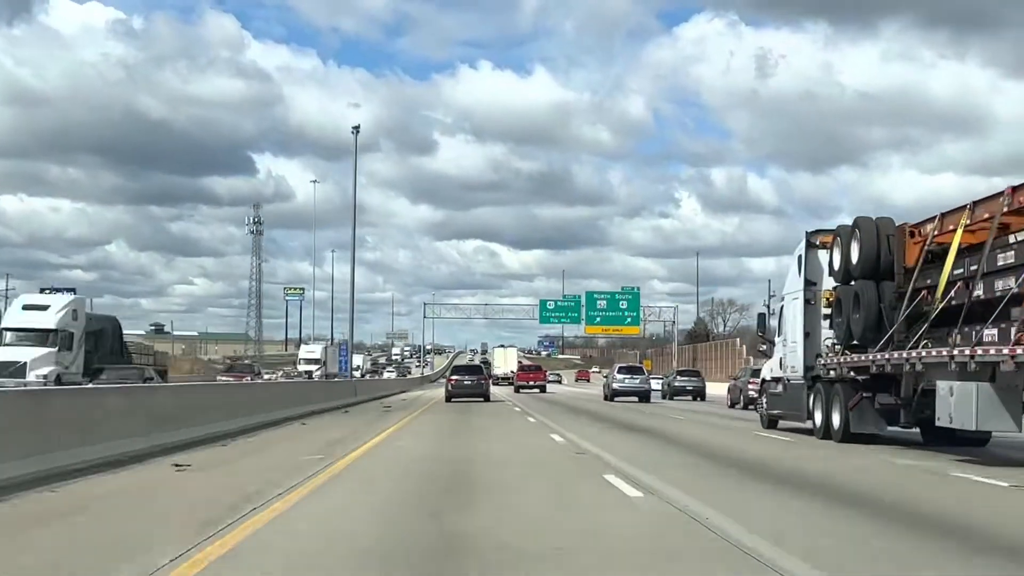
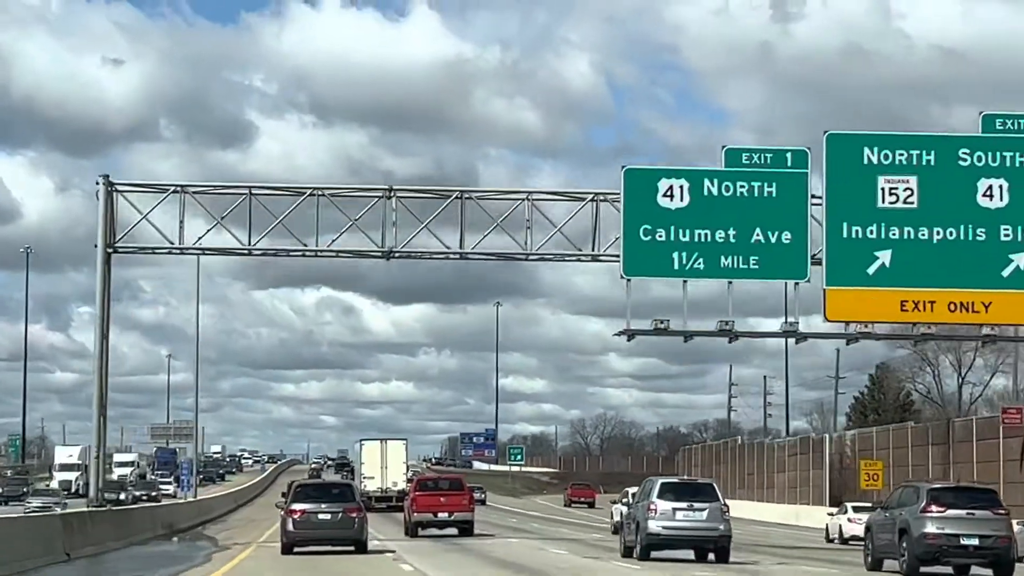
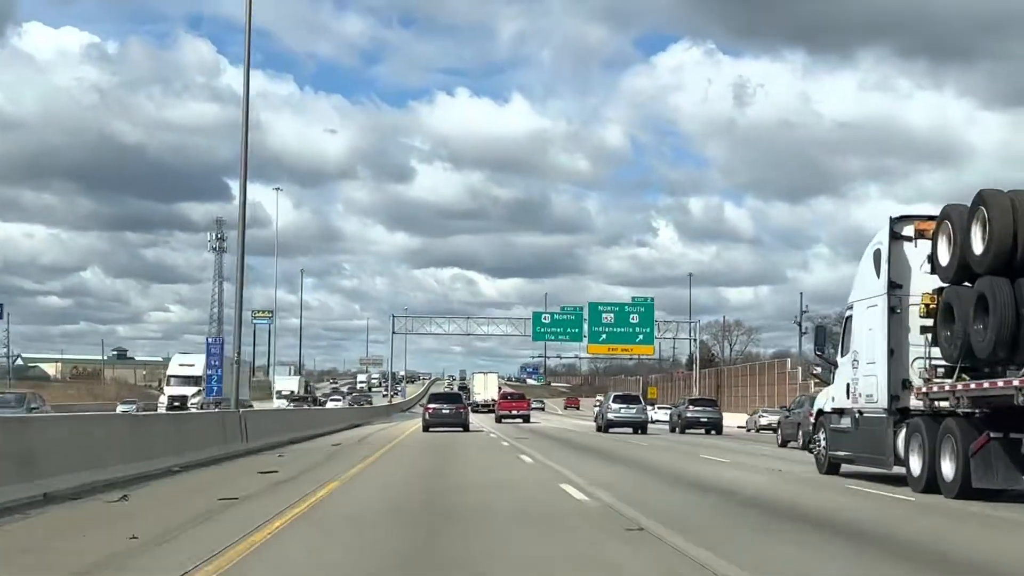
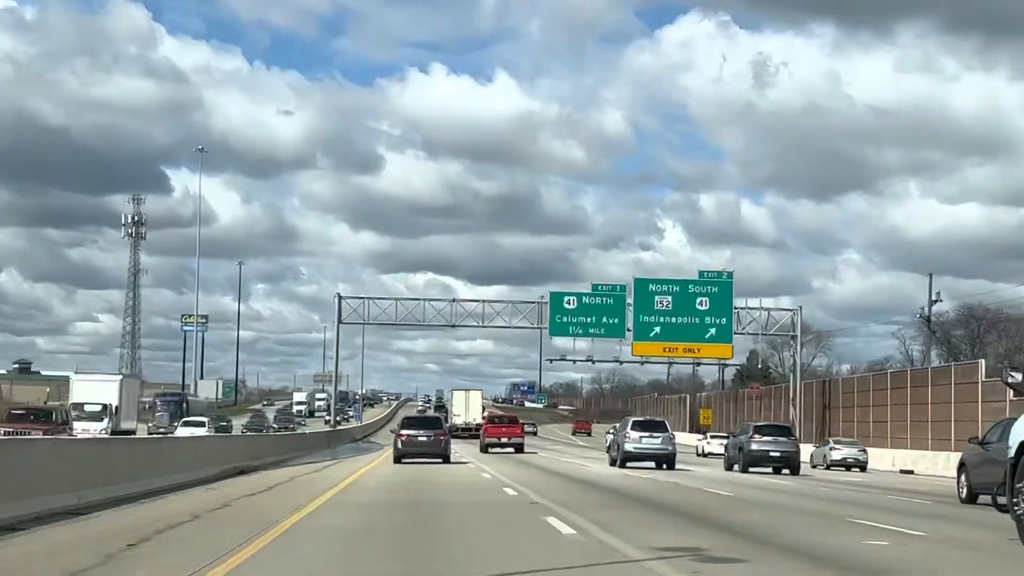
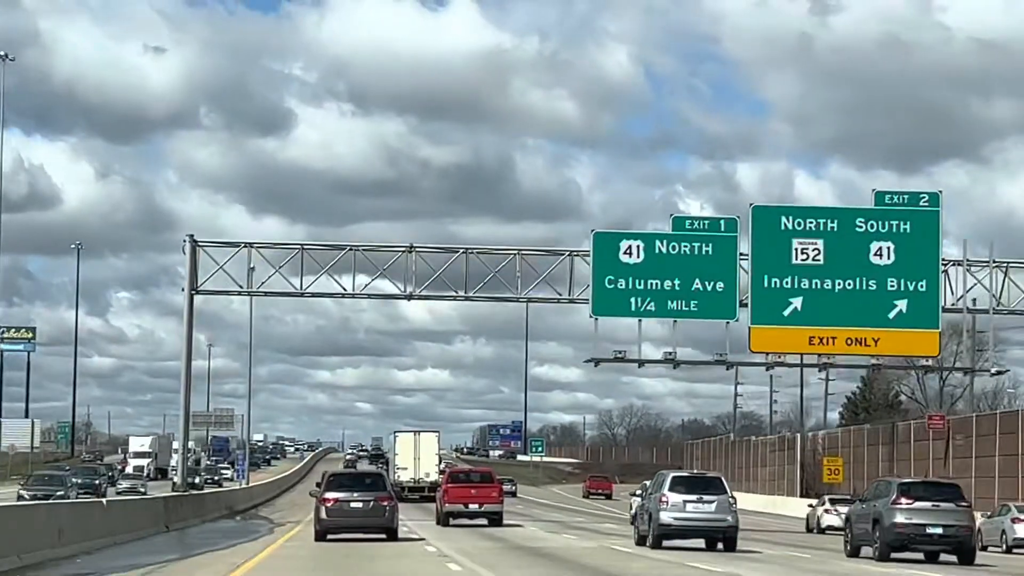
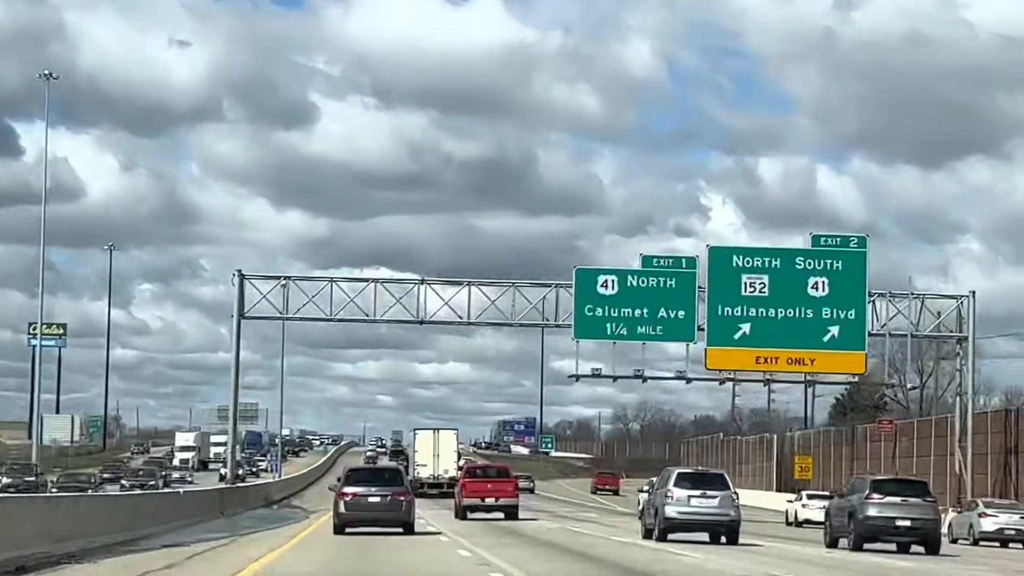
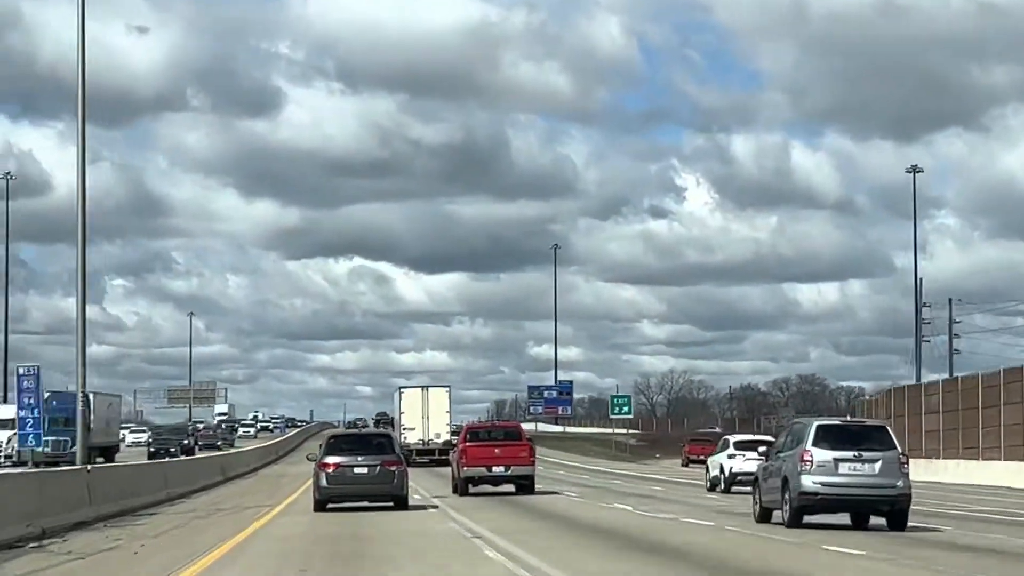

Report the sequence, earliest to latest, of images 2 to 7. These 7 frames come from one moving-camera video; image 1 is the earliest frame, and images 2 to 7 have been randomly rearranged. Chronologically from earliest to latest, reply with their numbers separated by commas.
3, 4, 6, 5, 2, 7
